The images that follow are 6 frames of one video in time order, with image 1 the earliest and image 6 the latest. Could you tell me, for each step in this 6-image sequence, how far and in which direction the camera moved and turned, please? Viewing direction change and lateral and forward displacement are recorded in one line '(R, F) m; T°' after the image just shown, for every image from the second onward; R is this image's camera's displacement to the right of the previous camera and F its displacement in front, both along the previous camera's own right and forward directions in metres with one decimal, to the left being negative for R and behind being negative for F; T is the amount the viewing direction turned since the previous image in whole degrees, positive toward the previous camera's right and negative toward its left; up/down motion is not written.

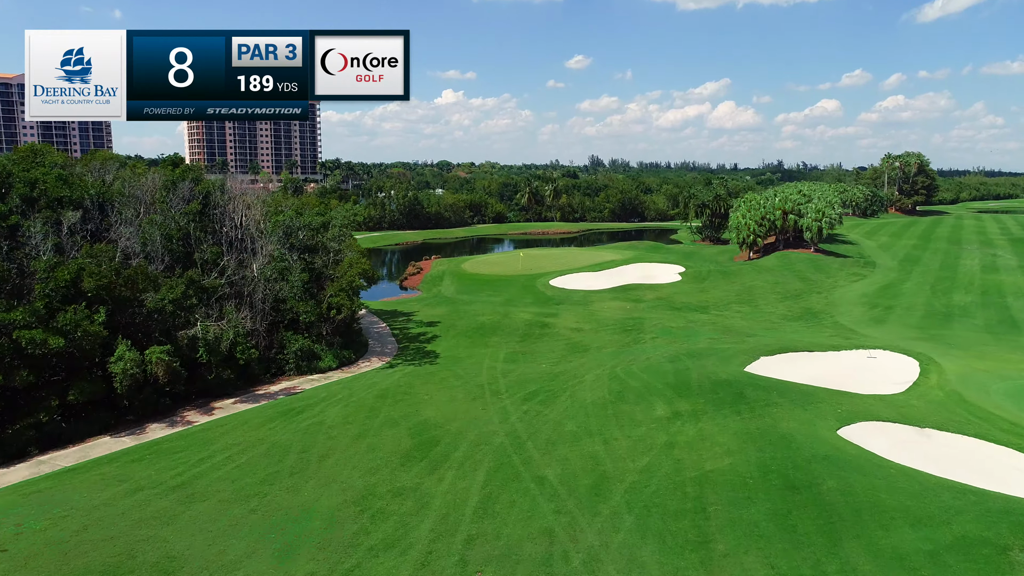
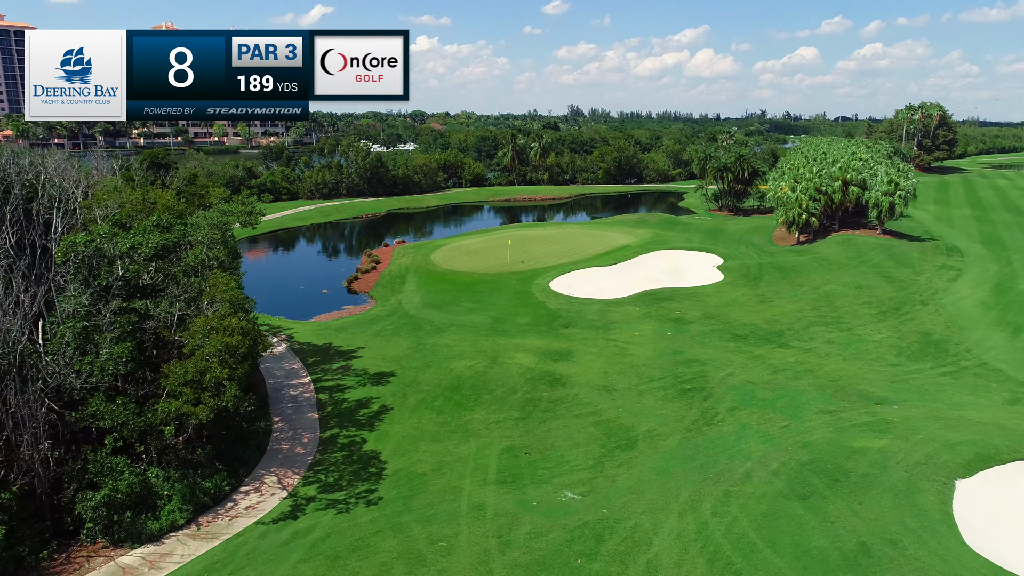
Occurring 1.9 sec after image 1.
(-0.5, +15.2) m; +2°
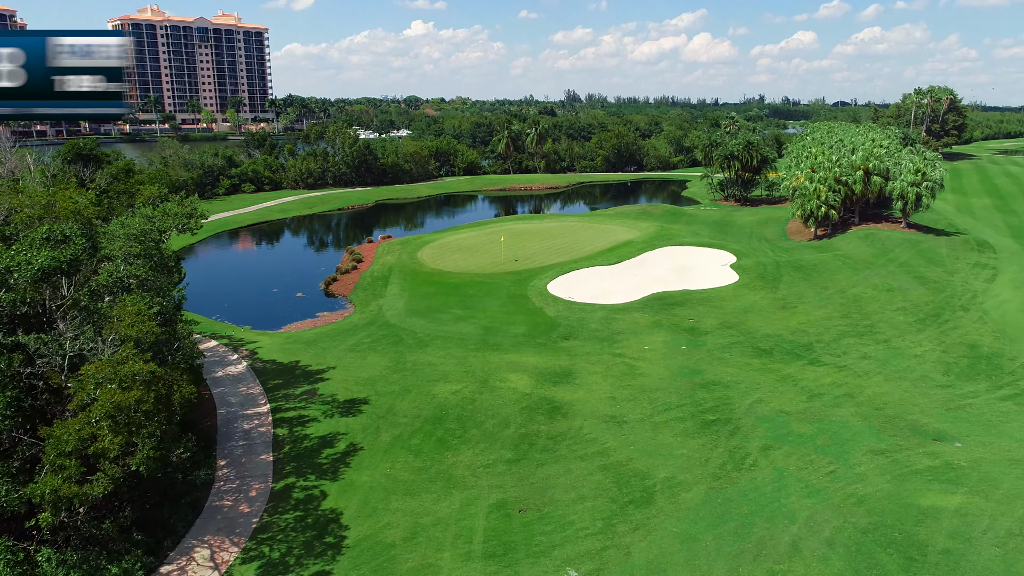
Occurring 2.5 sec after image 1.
(+0.1, +4.0) m; 0°
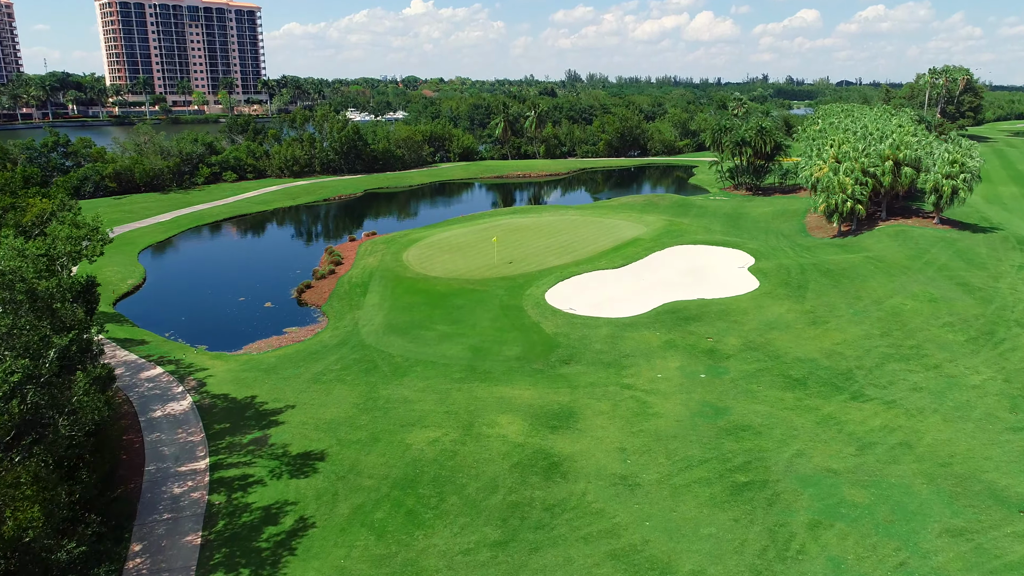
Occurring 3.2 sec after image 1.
(+0.3, +4.2) m; 0°
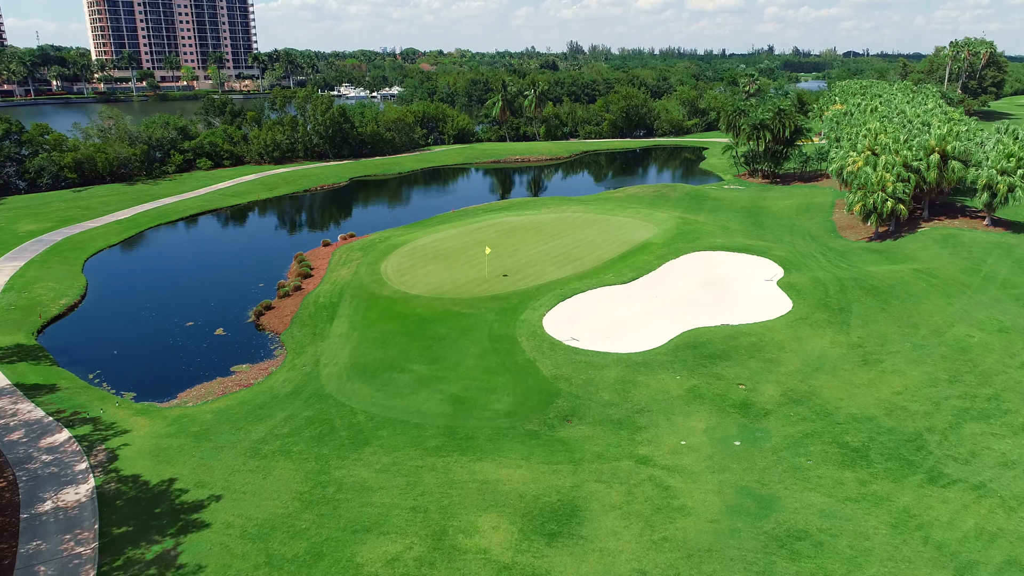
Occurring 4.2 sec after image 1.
(+0.4, +5.2) m; 0°
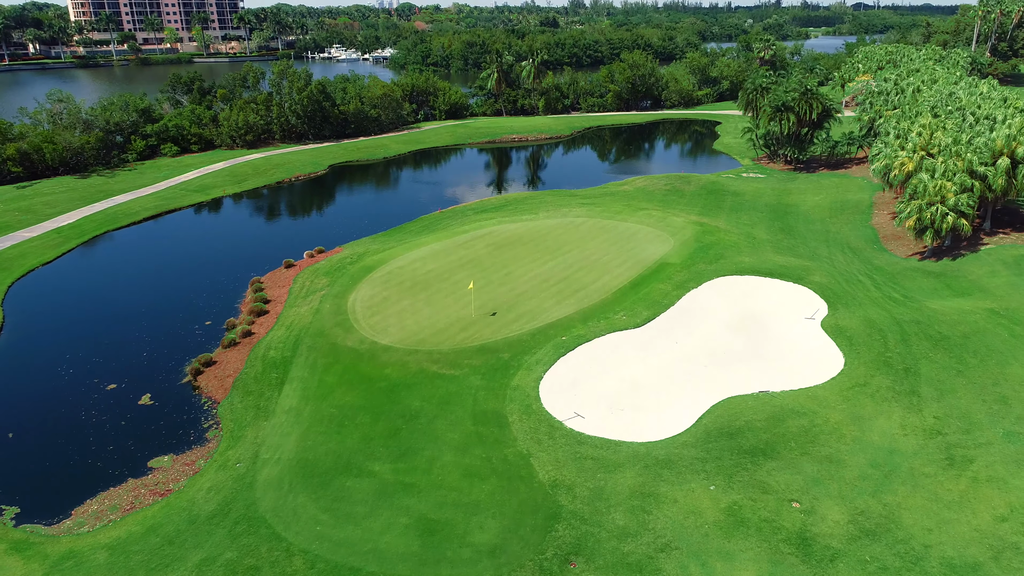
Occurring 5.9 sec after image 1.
(+0.4, +5.8) m; 0°
